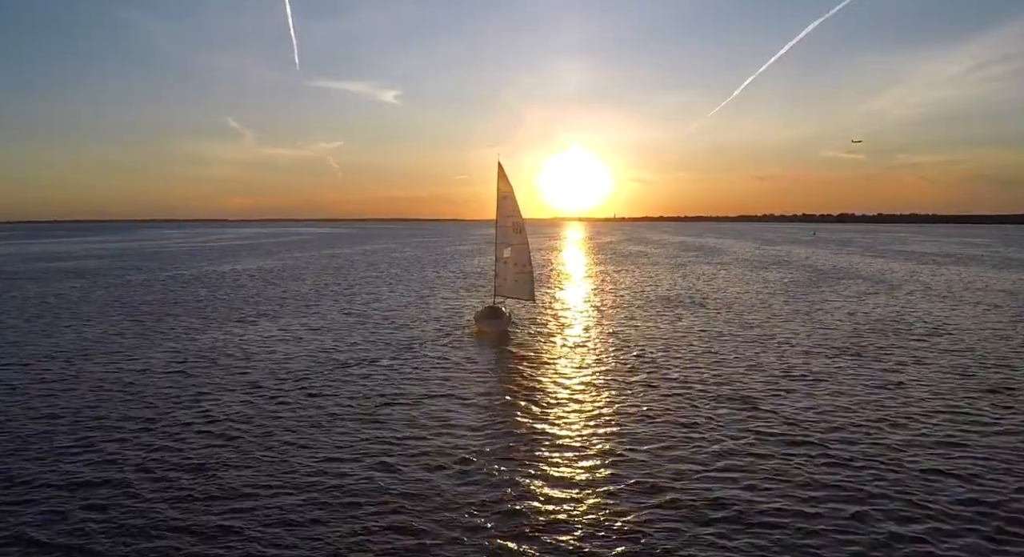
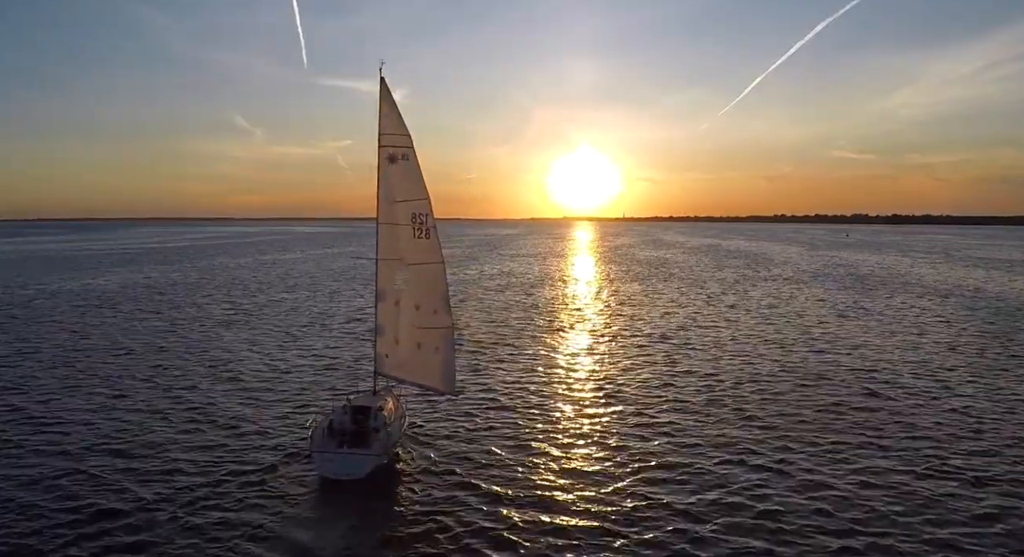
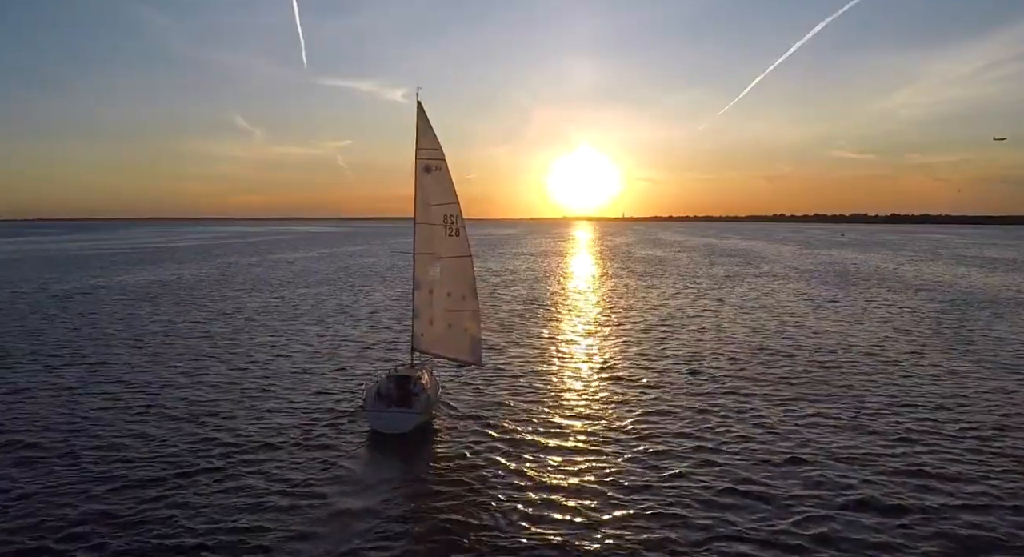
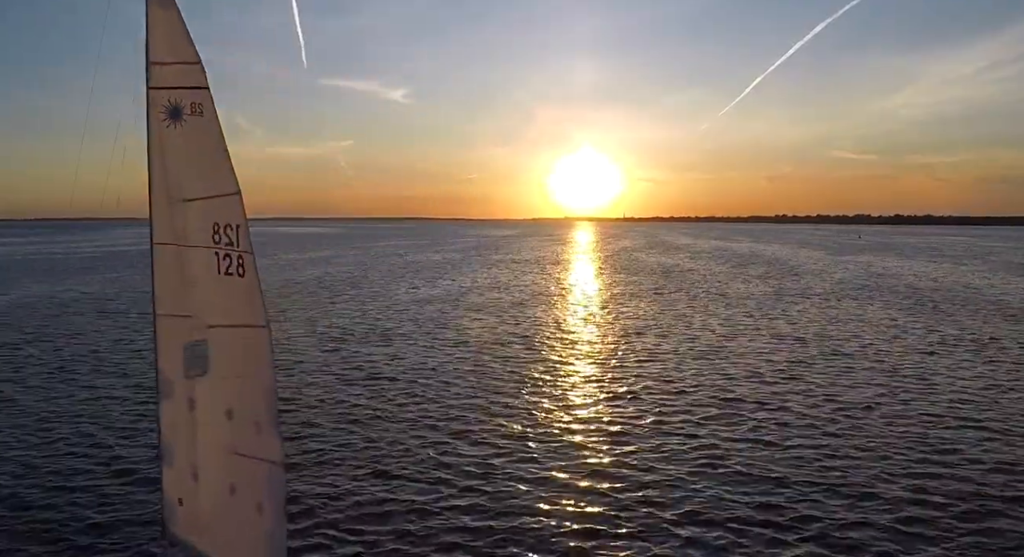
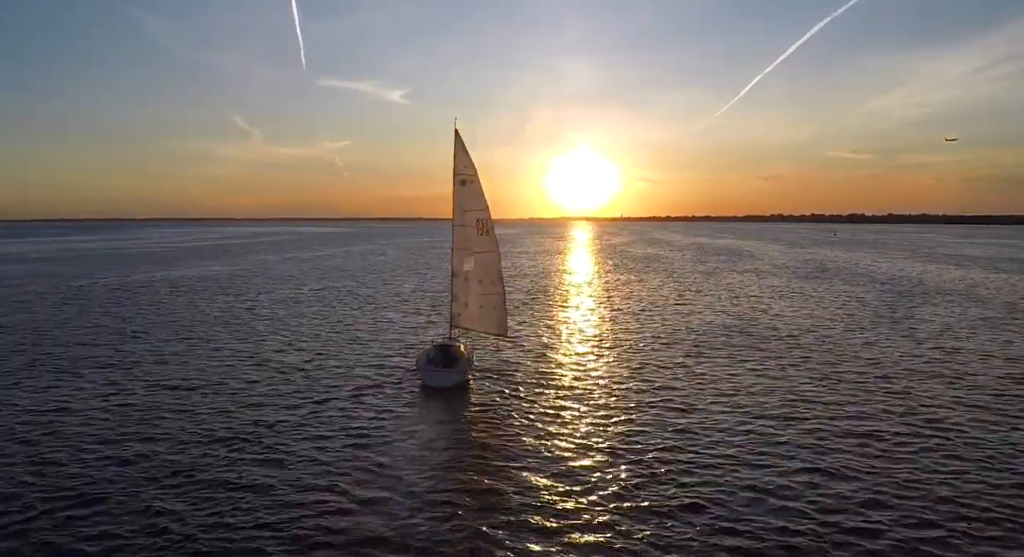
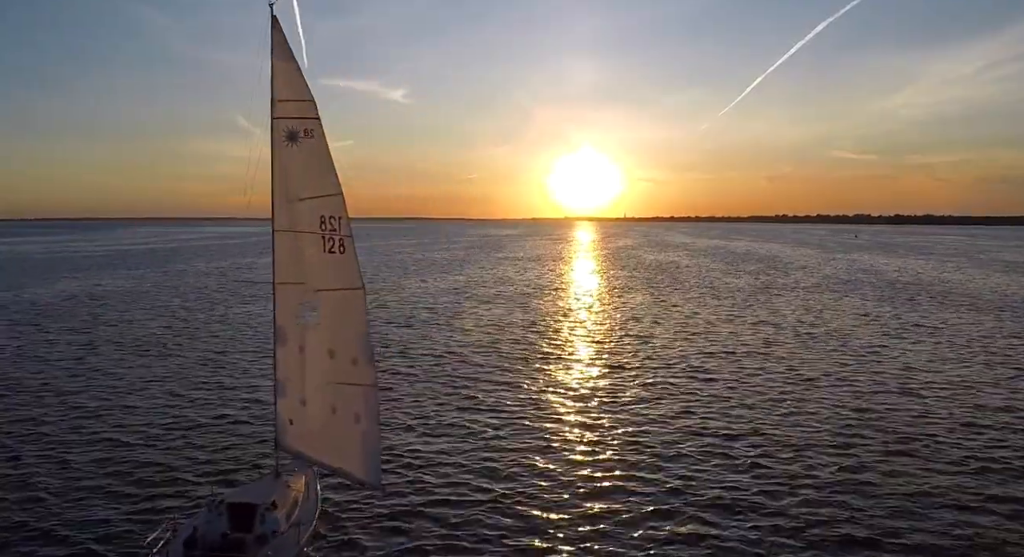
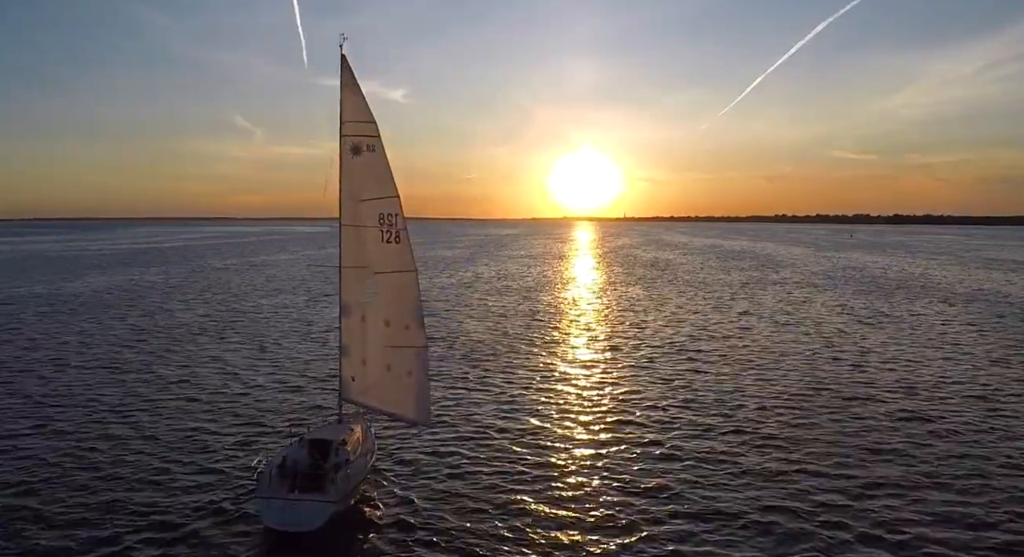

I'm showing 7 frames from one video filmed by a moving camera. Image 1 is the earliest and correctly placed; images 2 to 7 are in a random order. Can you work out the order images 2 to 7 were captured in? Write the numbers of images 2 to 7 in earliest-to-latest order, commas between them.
5, 3, 2, 7, 6, 4
